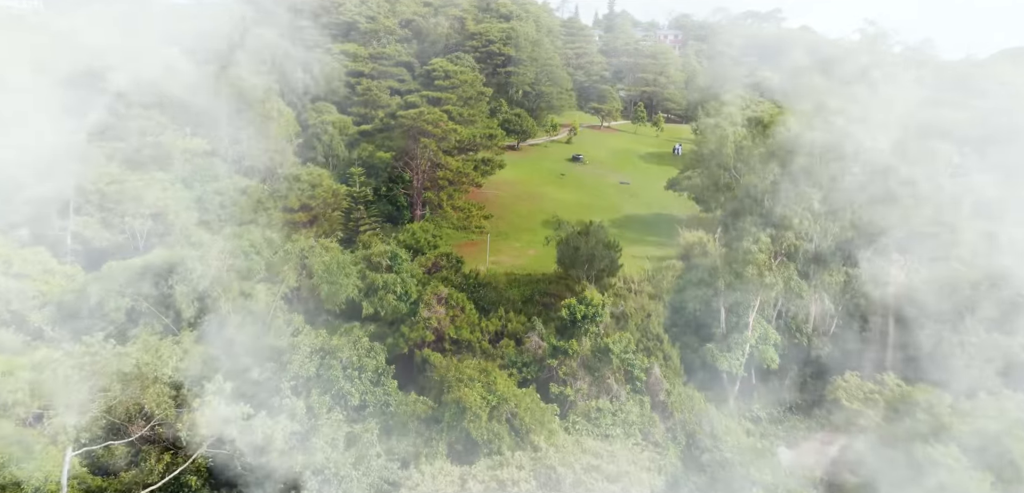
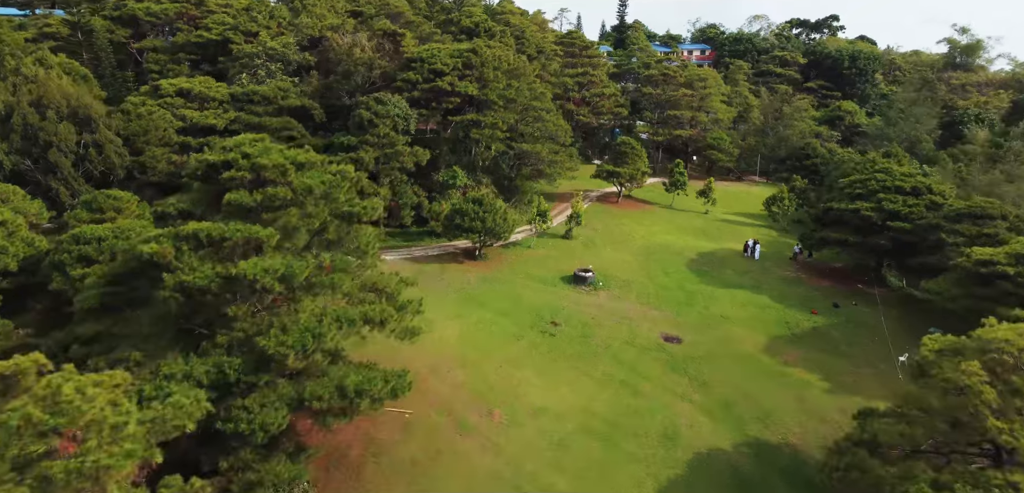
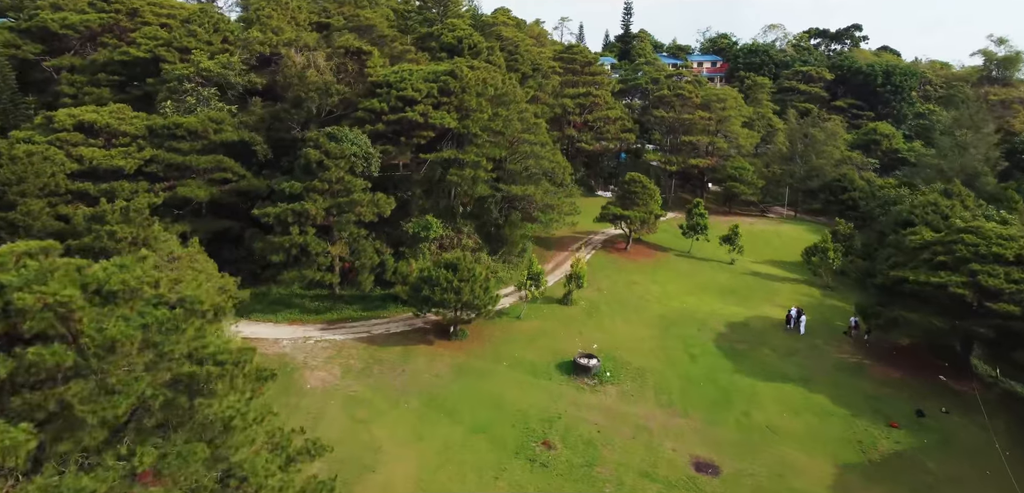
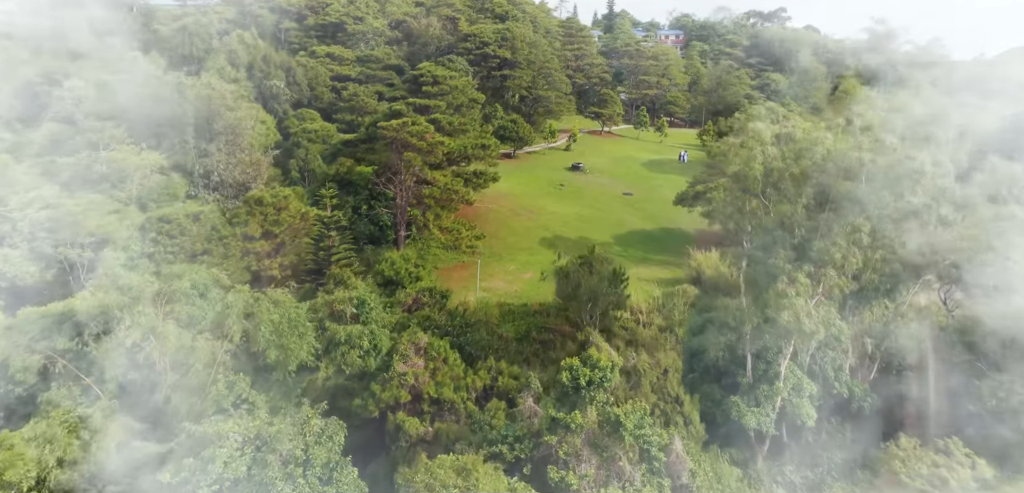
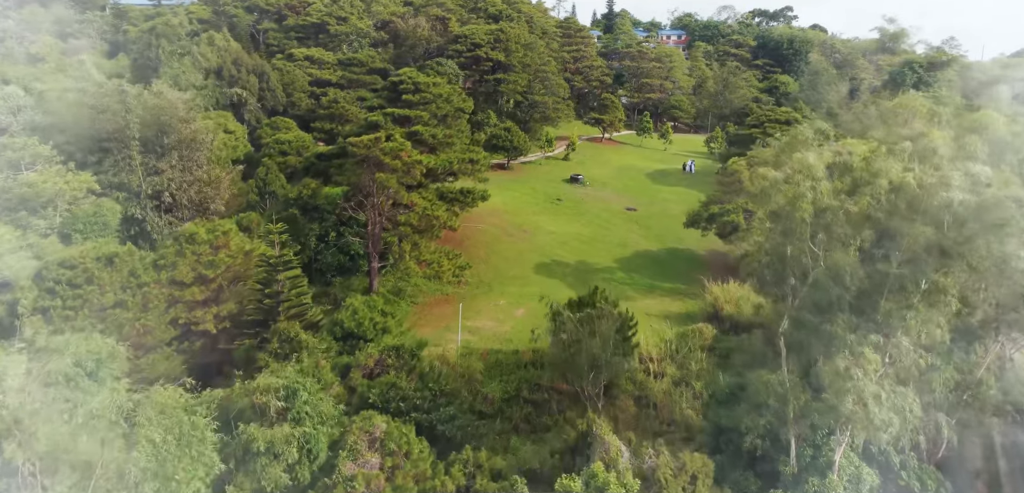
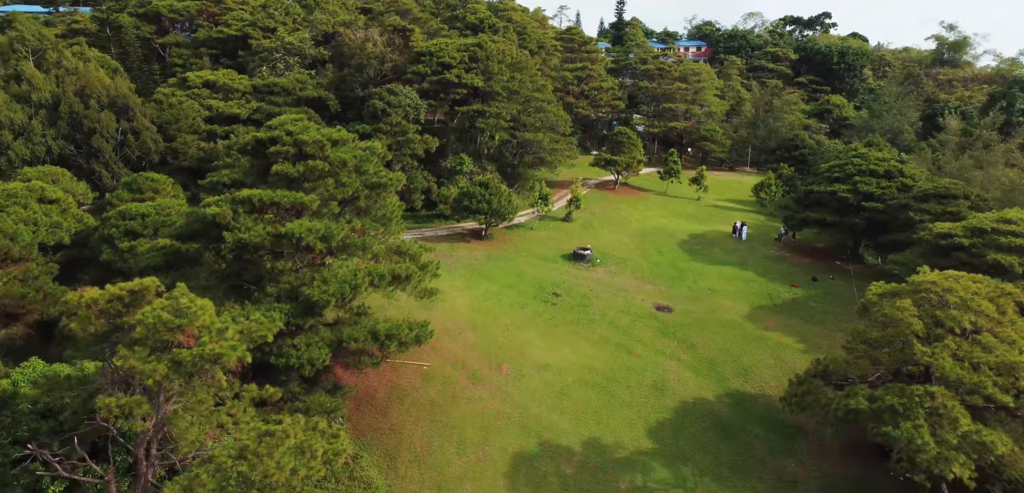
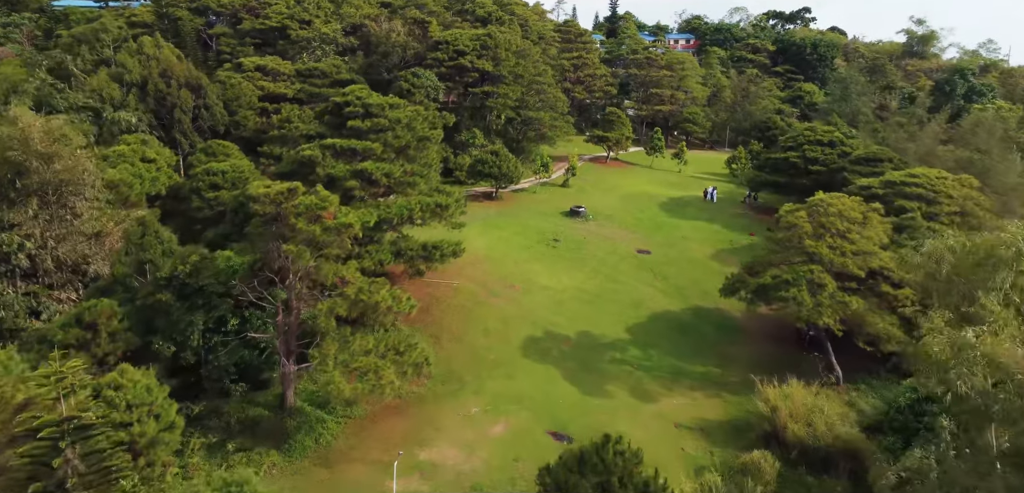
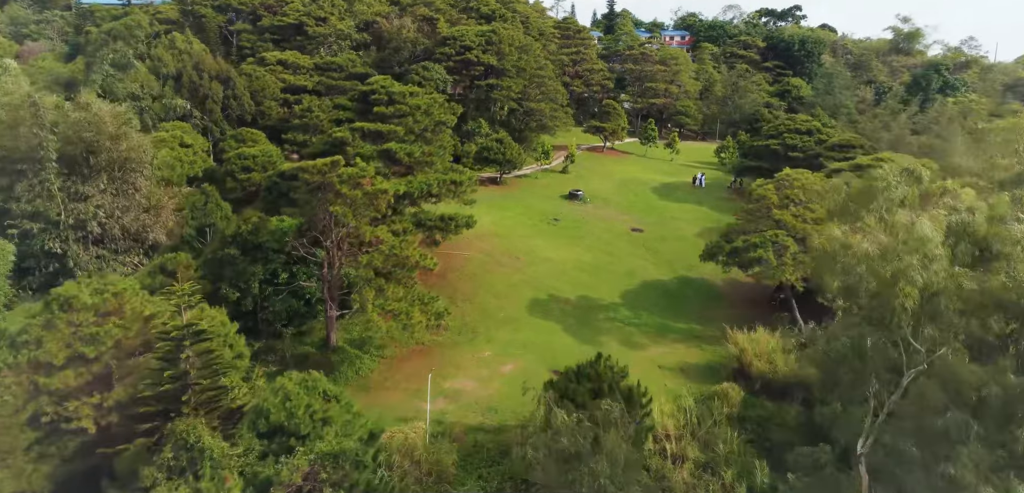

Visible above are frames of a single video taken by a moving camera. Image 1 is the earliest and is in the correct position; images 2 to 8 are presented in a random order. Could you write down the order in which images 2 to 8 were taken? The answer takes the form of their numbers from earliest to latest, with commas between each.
4, 5, 8, 7, 6, 2, 3
